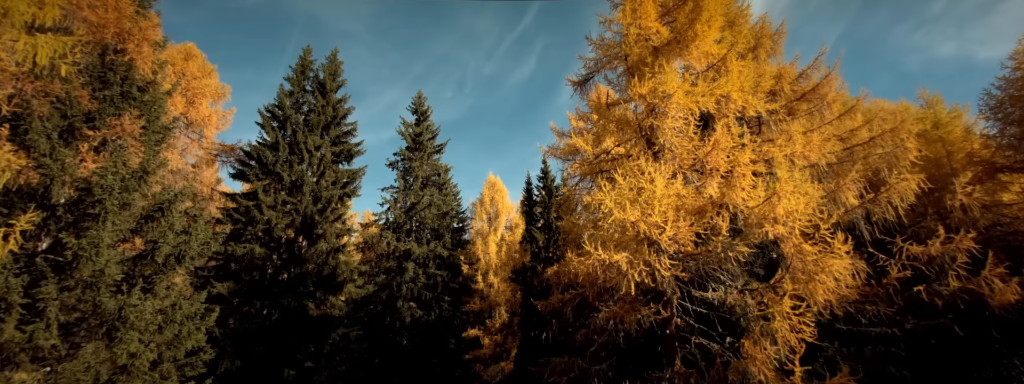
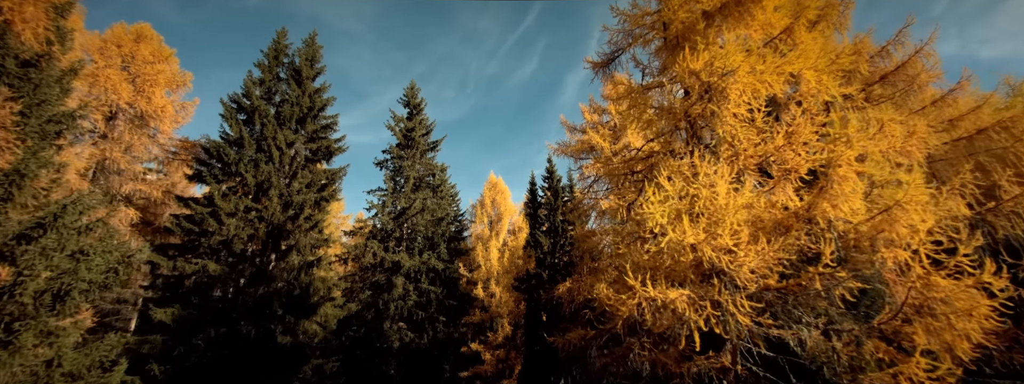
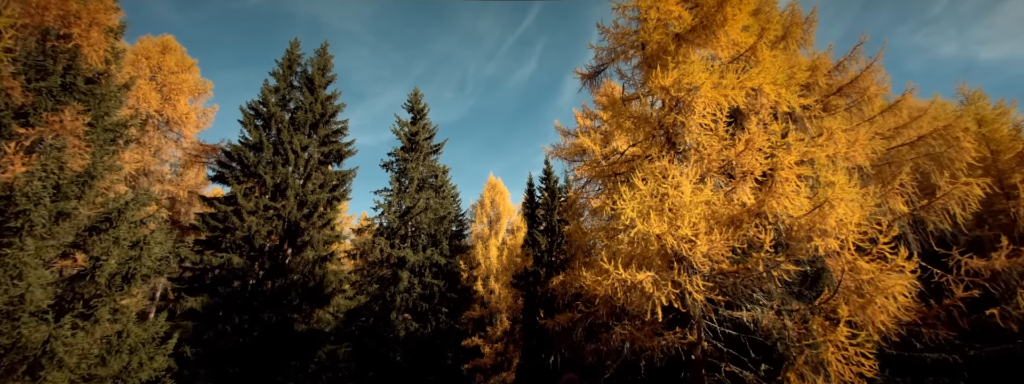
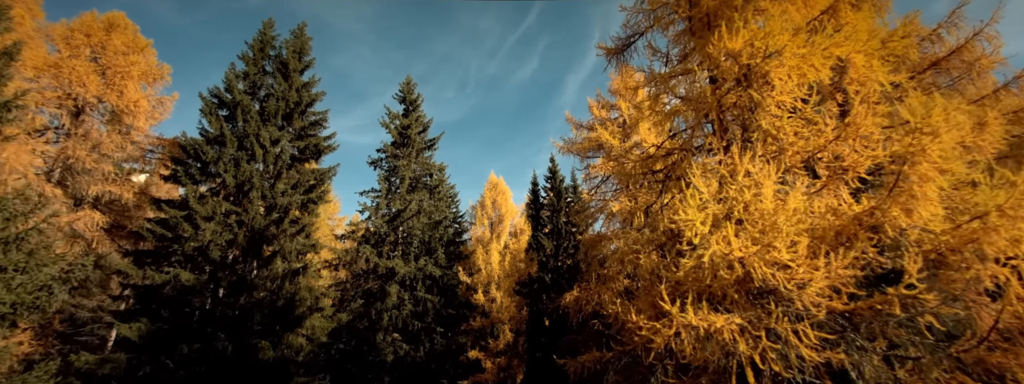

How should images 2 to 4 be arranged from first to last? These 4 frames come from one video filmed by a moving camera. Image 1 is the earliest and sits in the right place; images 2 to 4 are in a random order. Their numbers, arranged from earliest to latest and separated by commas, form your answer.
3, 2, 4
